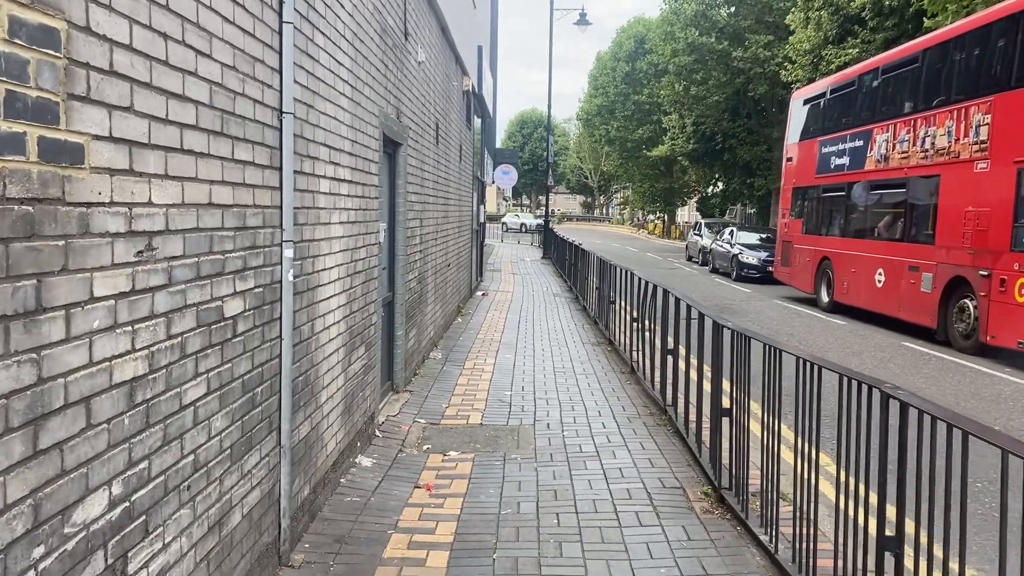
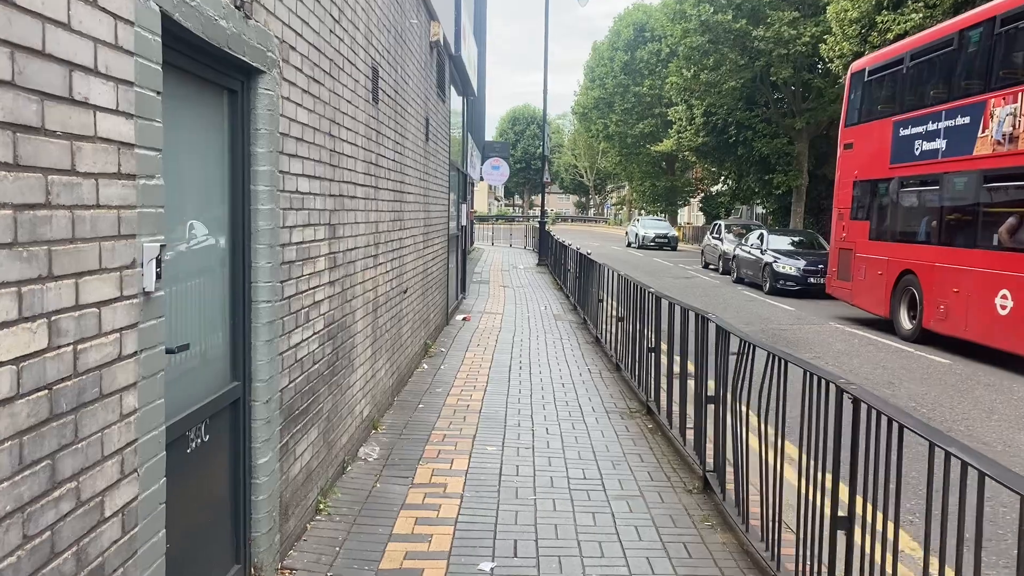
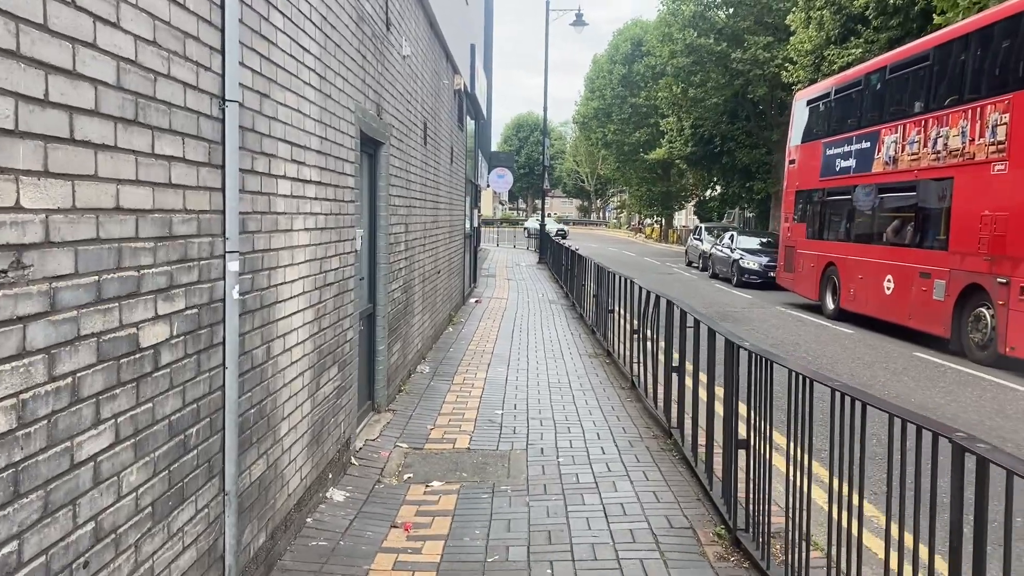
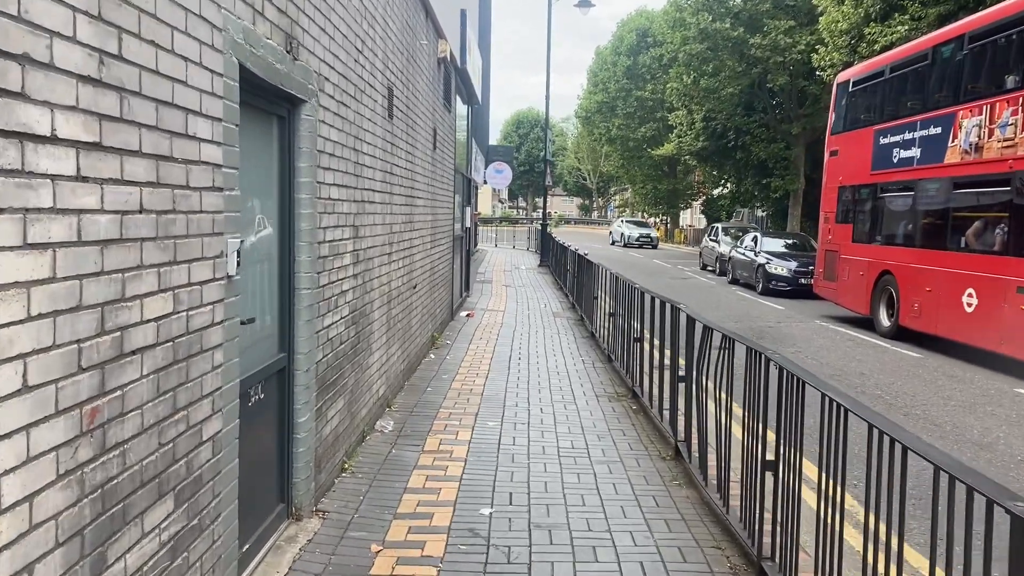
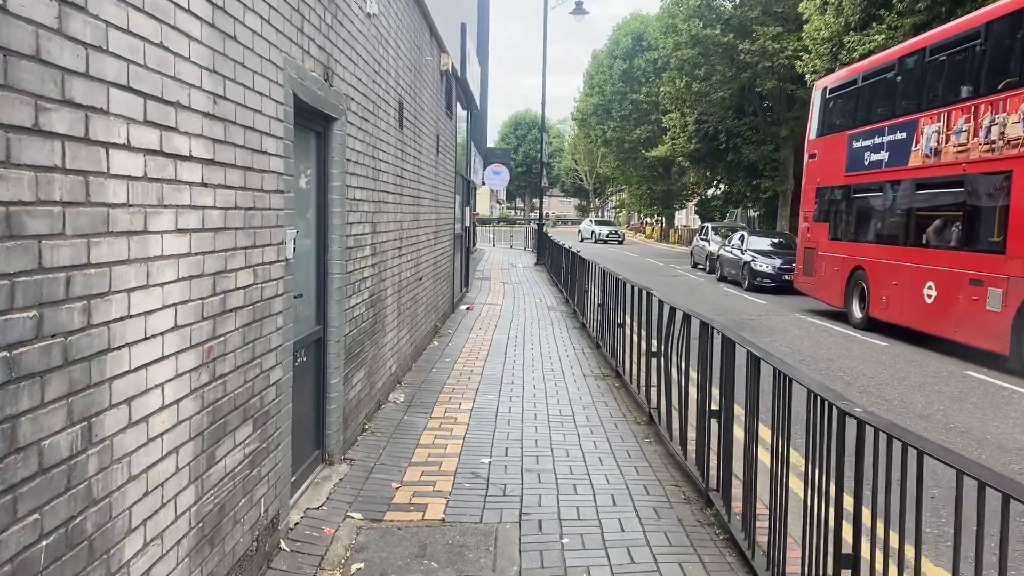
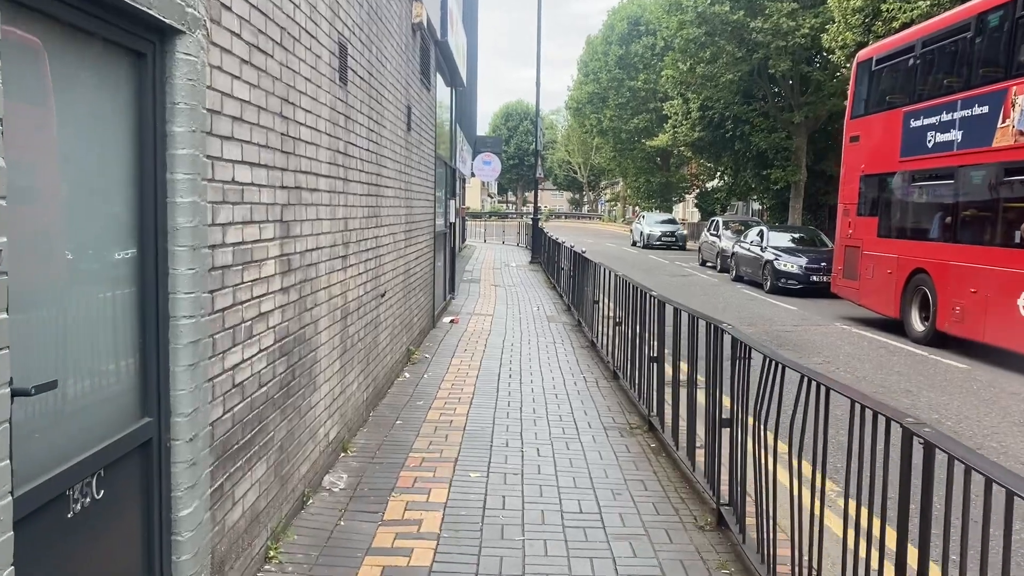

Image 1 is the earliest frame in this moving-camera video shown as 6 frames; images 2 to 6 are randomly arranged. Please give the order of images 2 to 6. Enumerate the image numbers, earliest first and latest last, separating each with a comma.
3, 5, 4, 2, 6
